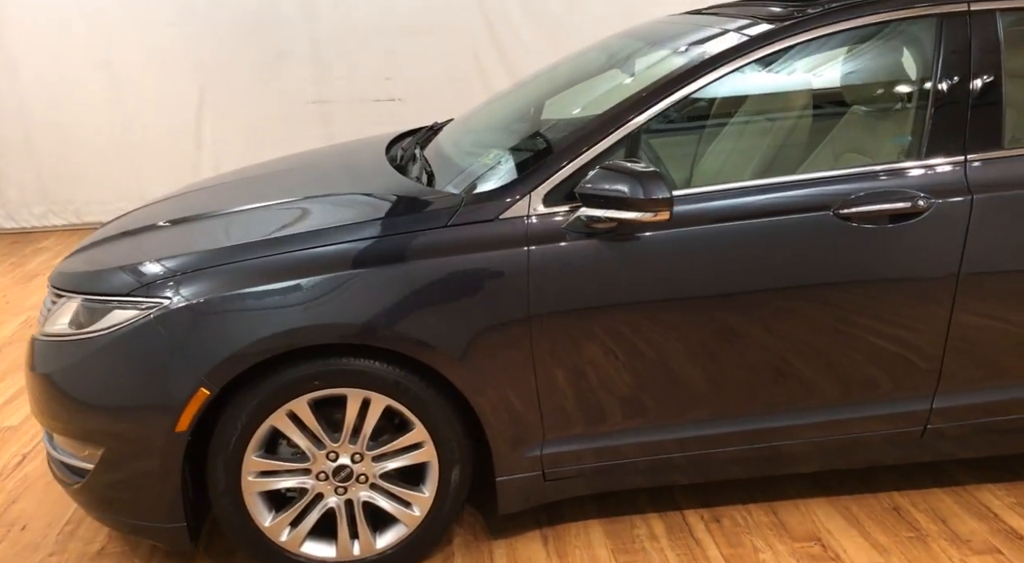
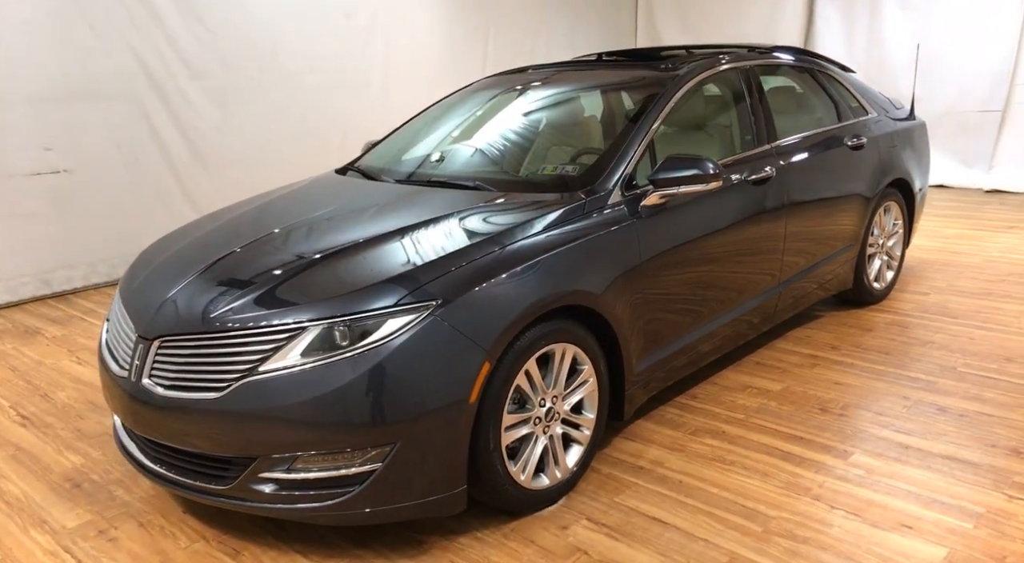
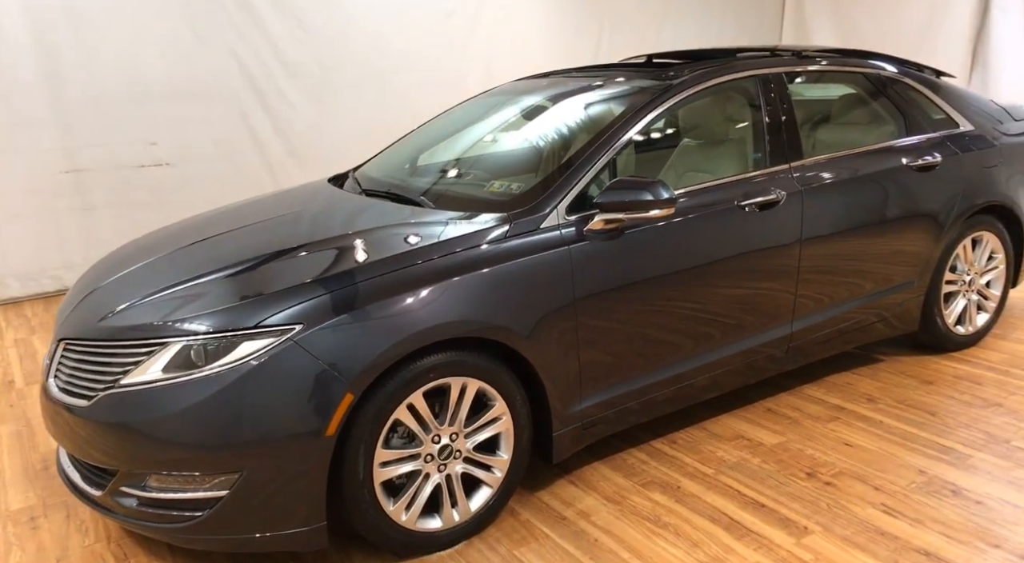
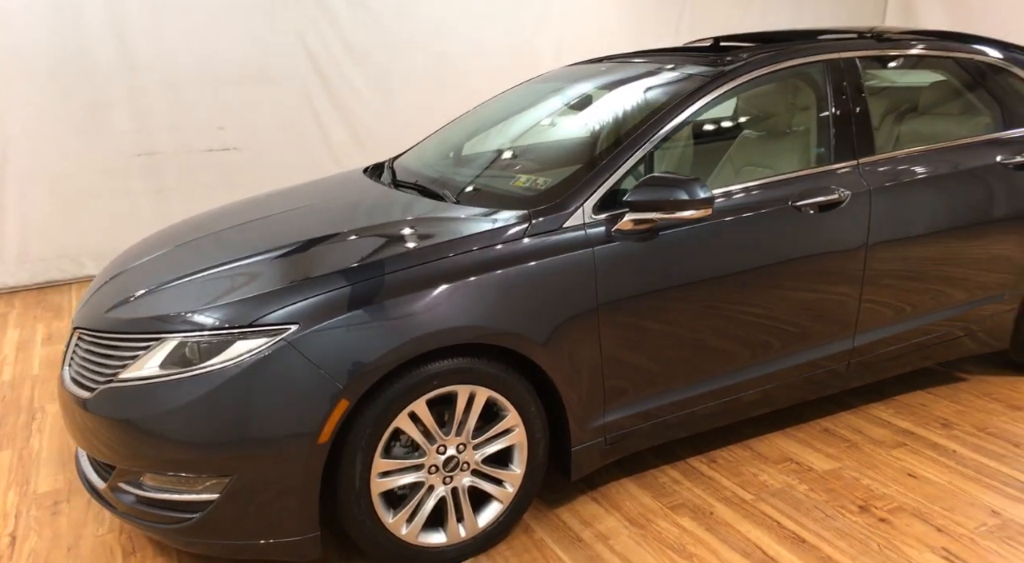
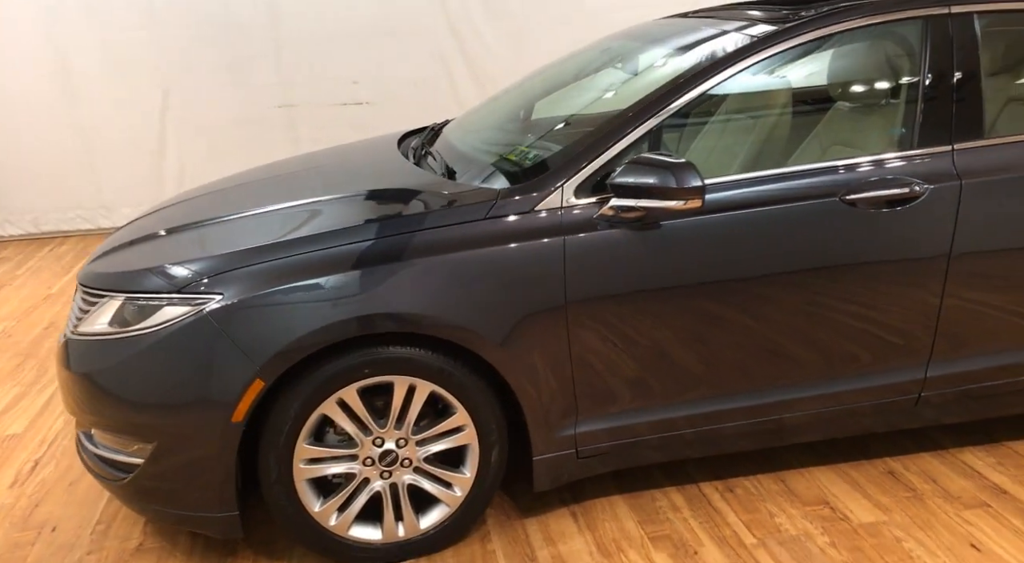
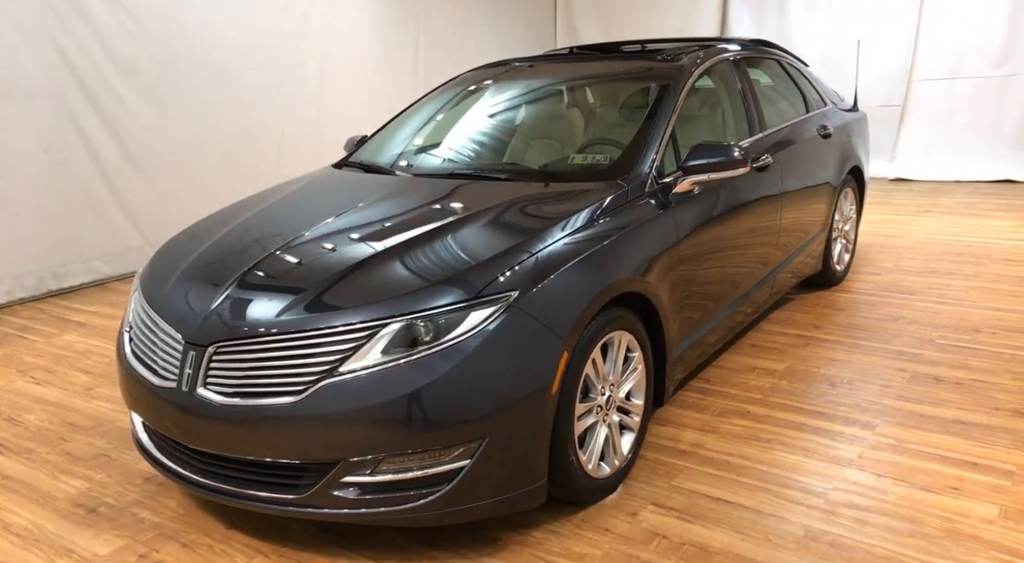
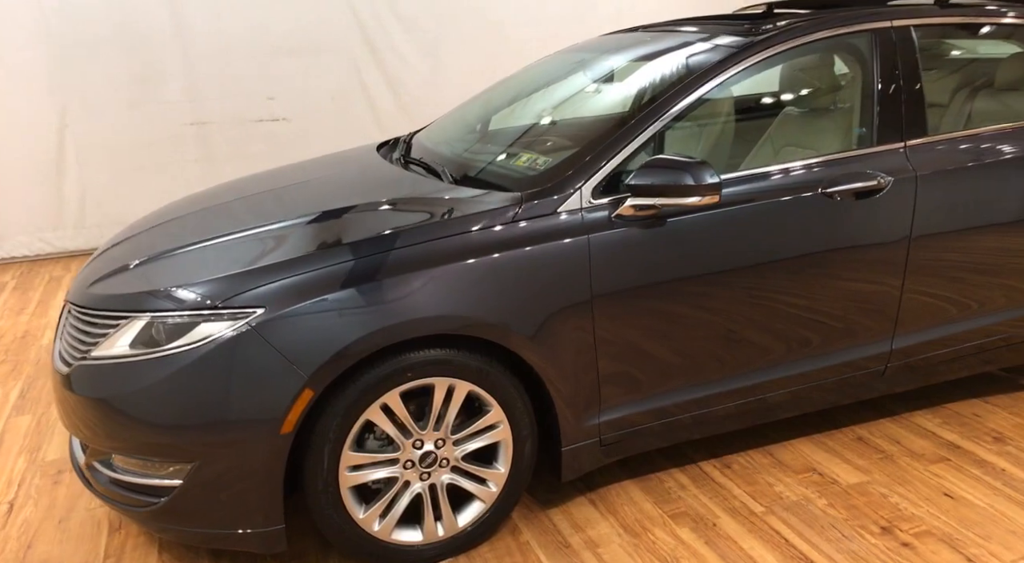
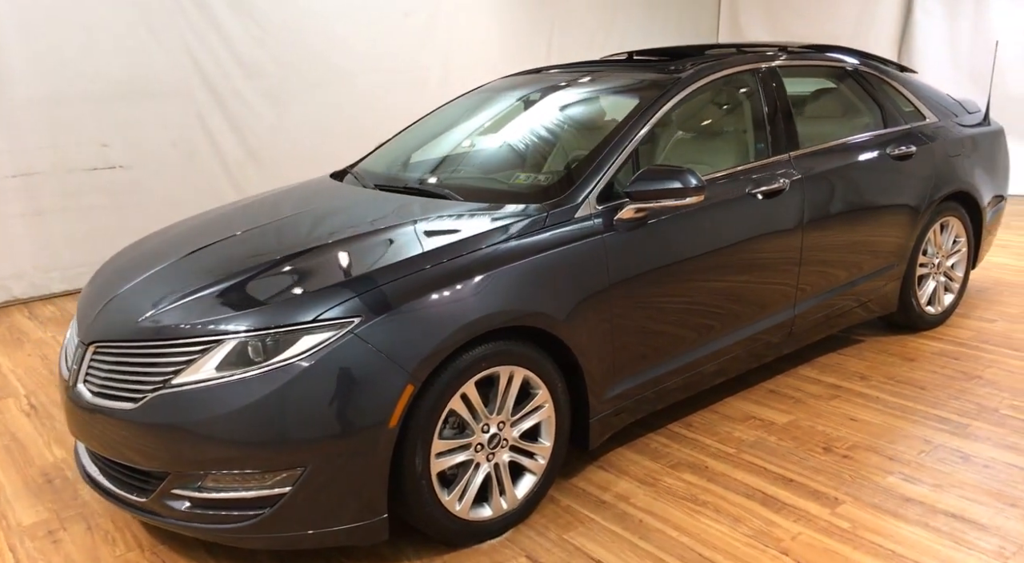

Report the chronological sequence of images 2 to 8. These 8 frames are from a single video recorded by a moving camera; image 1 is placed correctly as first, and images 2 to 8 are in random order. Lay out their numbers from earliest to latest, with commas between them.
5, 7, 4, 3, 8, 2, 6
